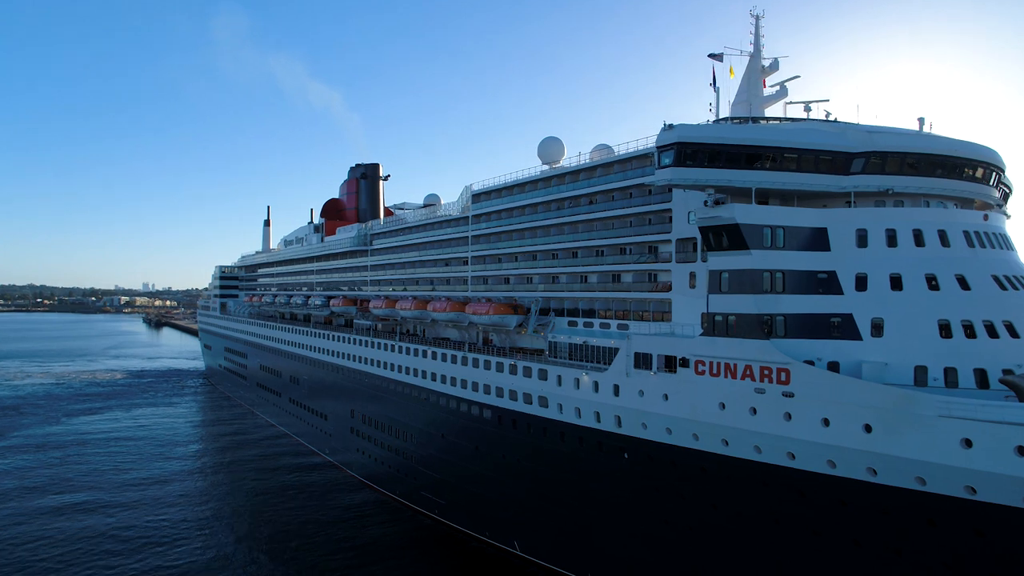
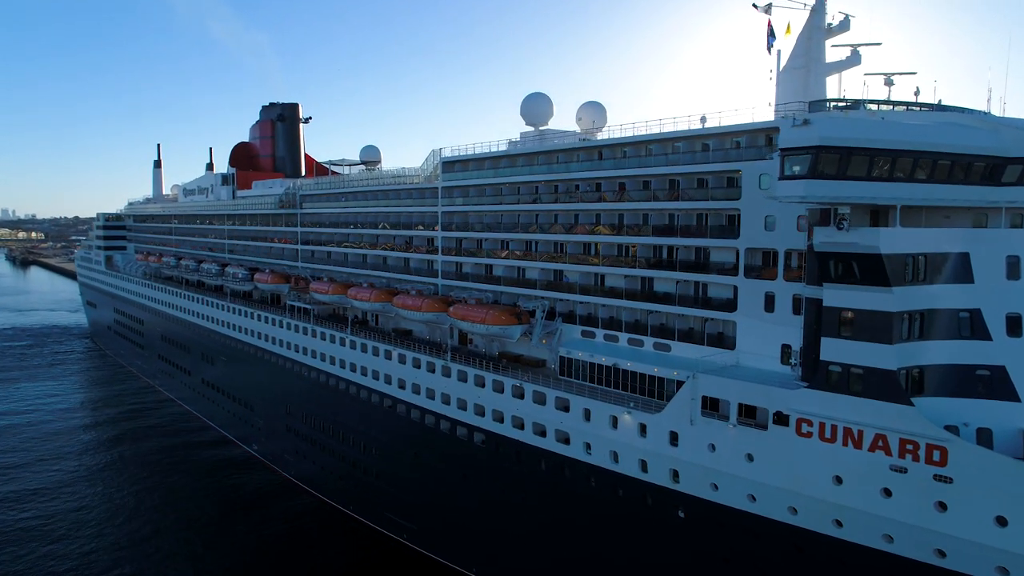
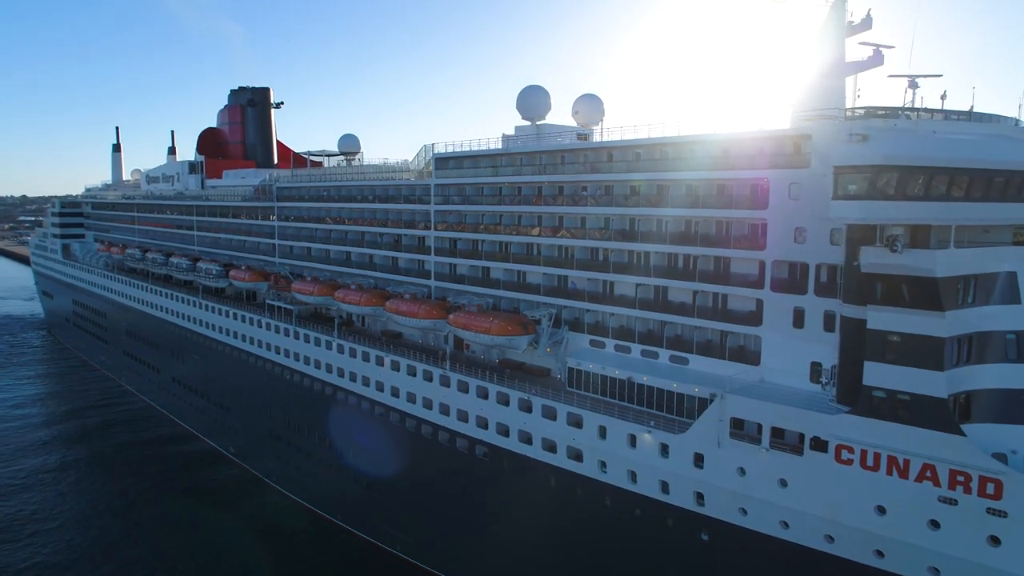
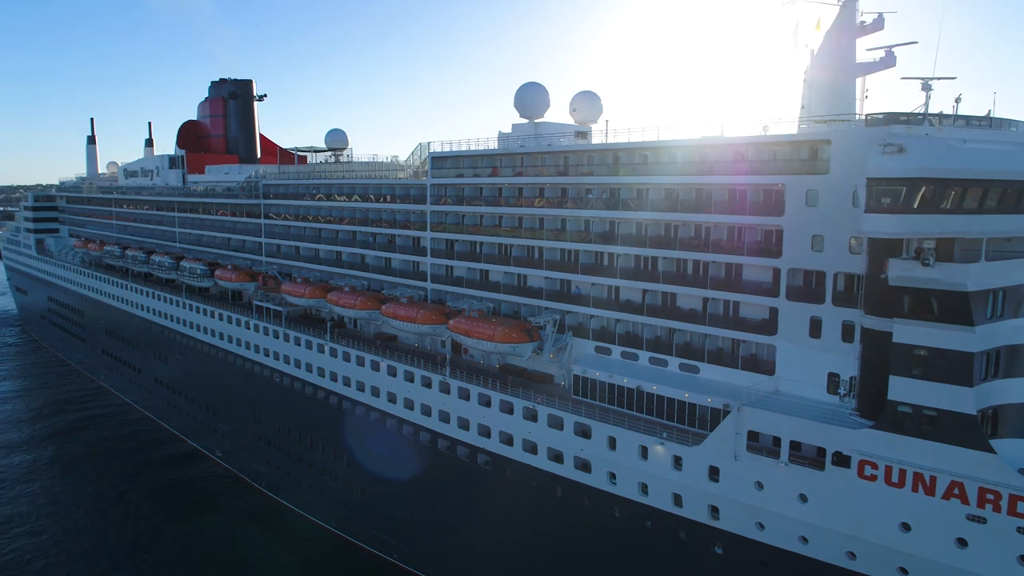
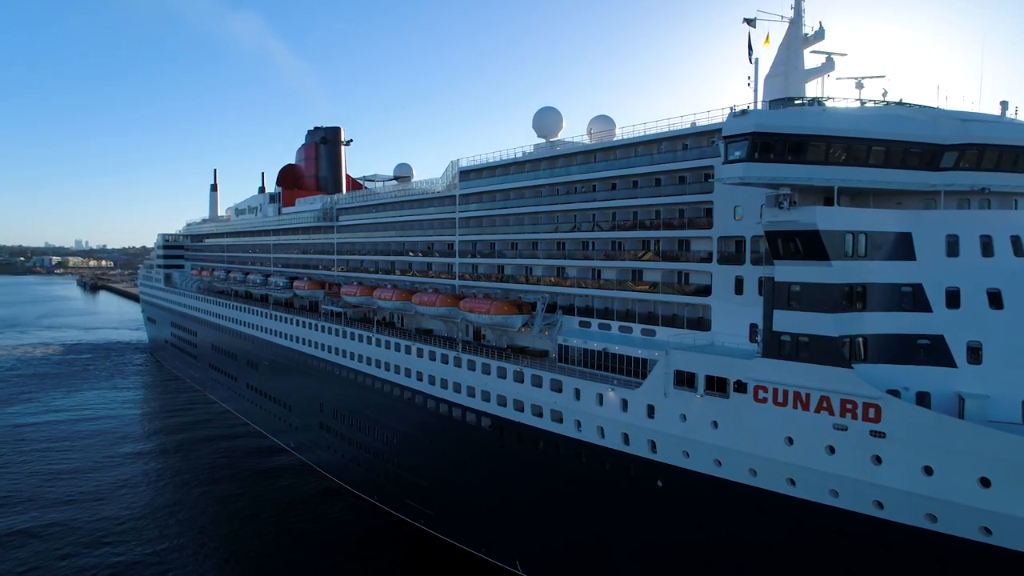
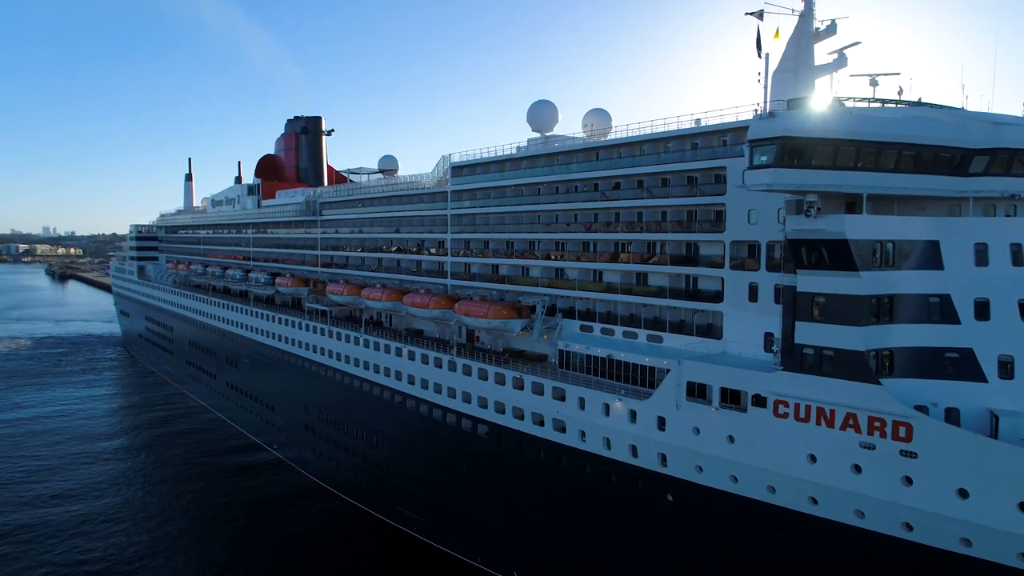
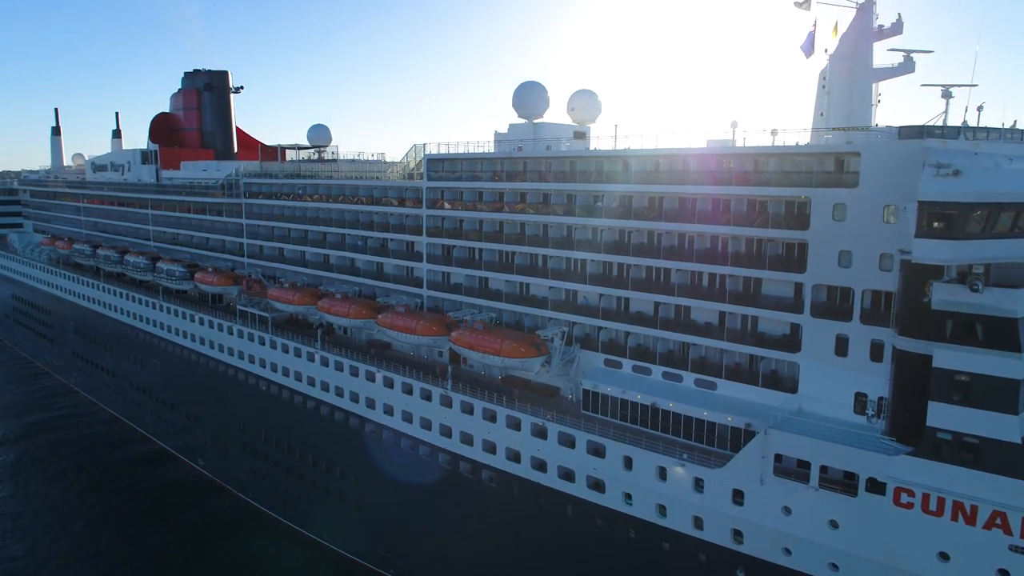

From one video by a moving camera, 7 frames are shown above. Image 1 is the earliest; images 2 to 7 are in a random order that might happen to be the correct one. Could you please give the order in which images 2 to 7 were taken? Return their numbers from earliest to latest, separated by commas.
5, 6, 2, 3, 4, 7
